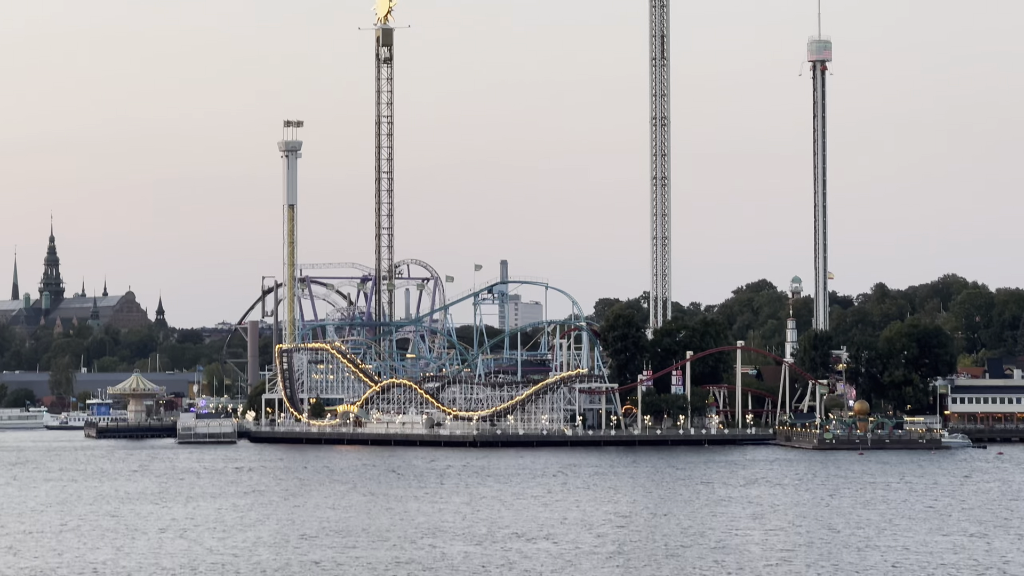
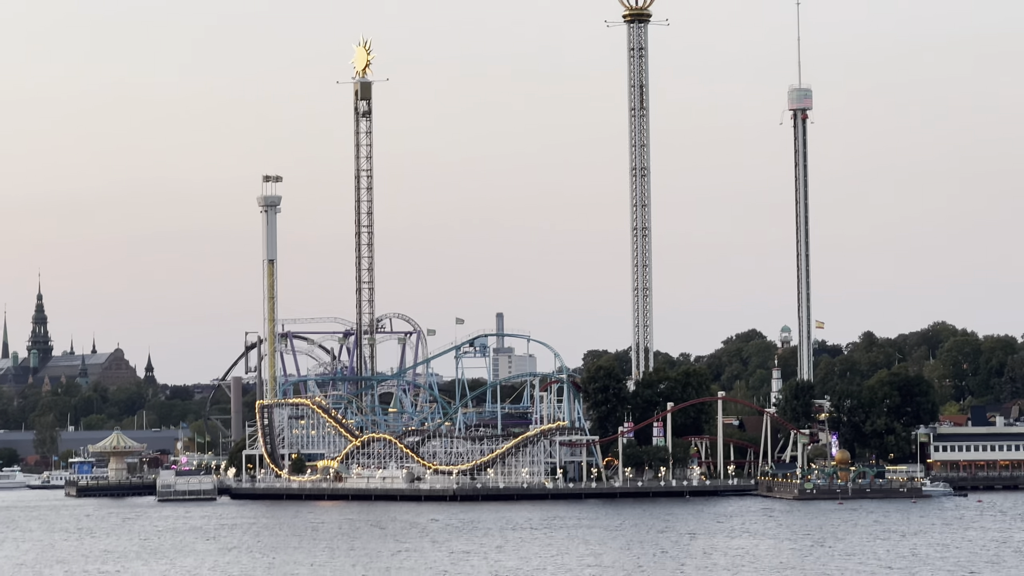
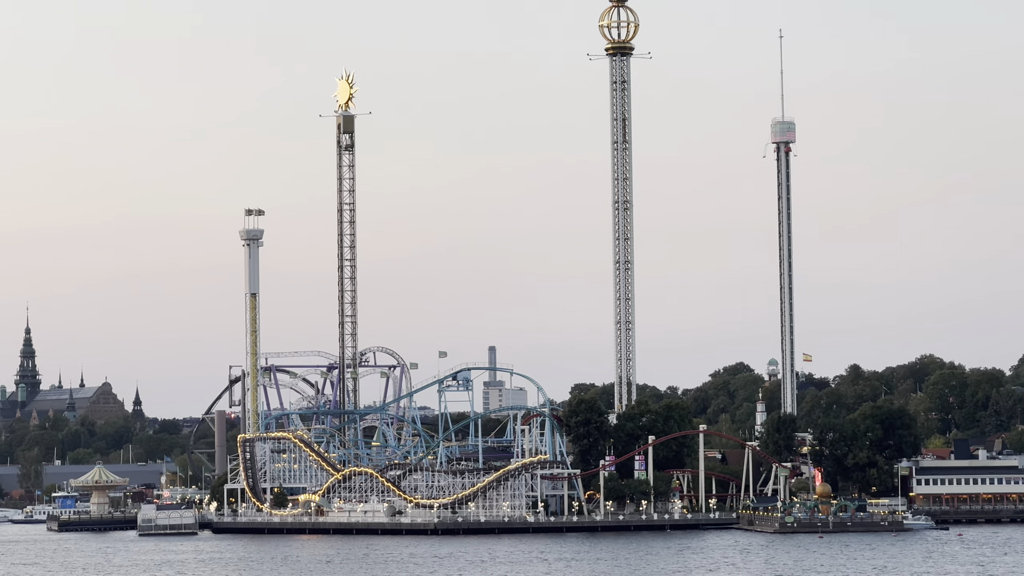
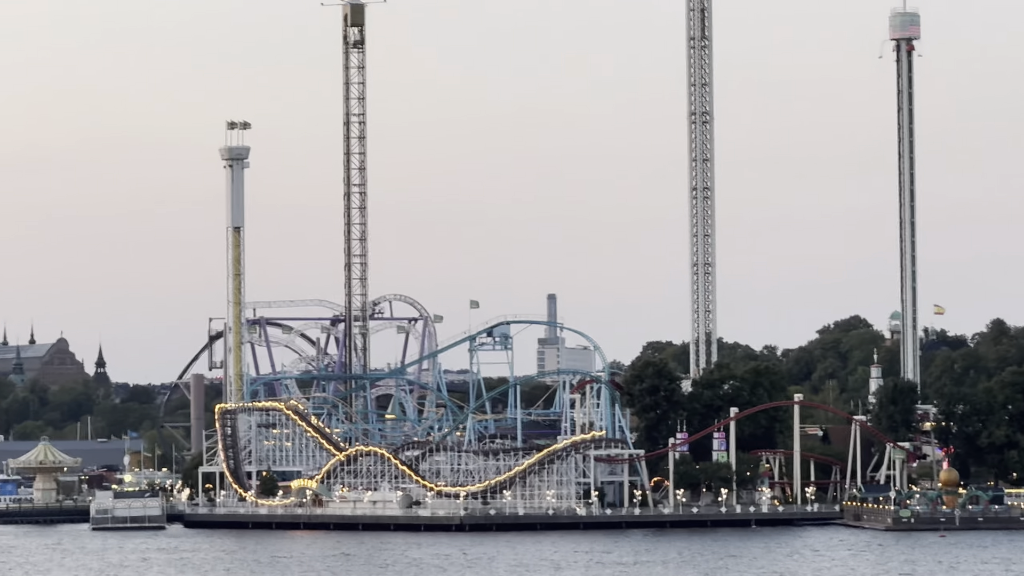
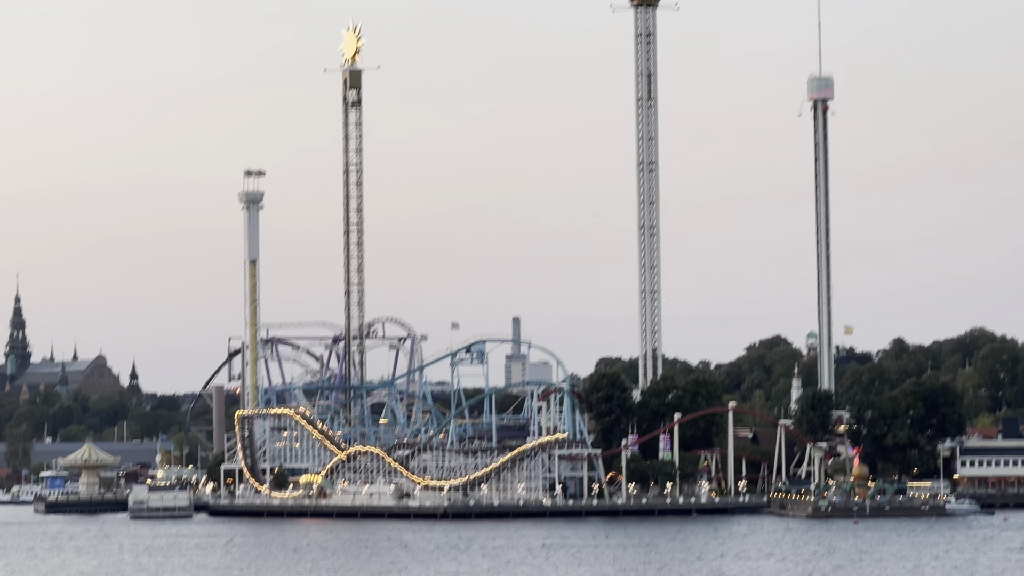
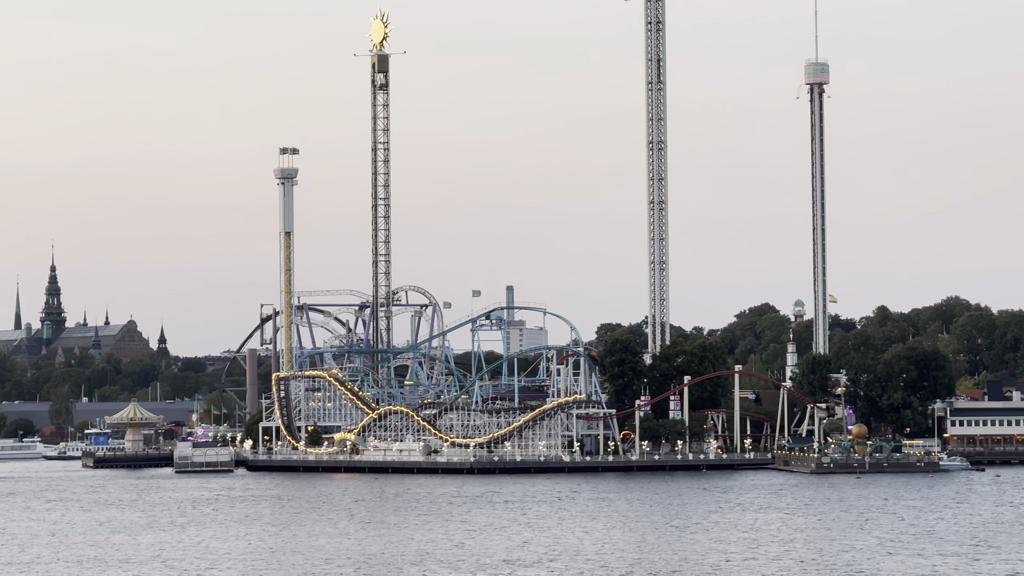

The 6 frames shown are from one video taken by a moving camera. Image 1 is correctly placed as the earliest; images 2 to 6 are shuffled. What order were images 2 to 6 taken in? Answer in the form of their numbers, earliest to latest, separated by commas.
6, 2, 3, 5, 4
